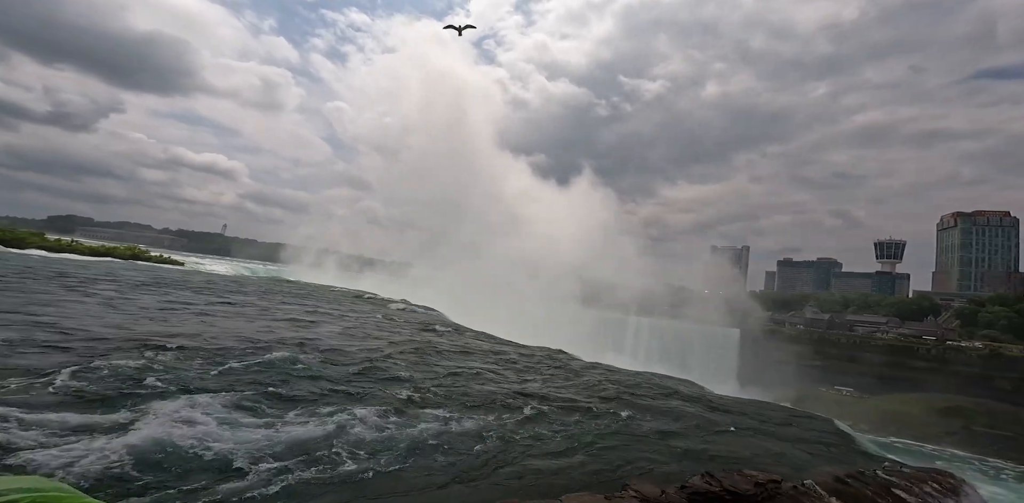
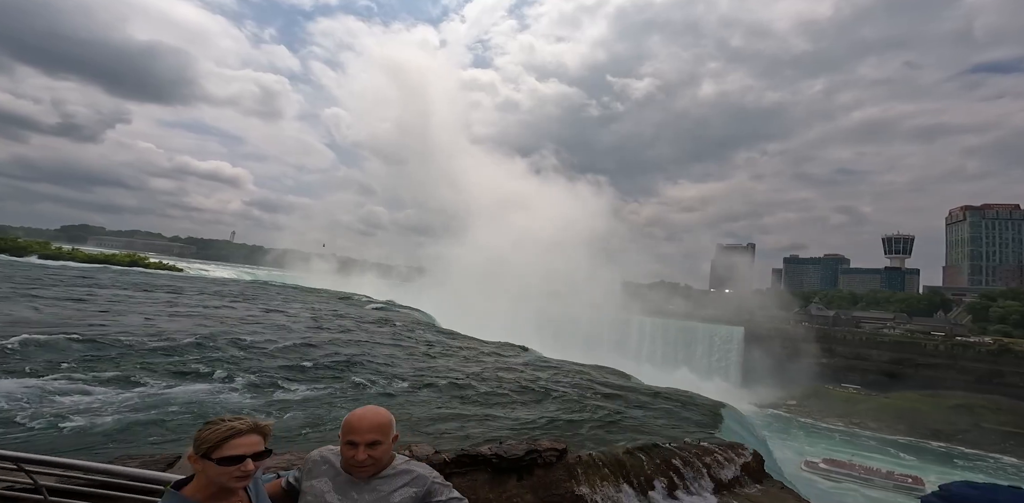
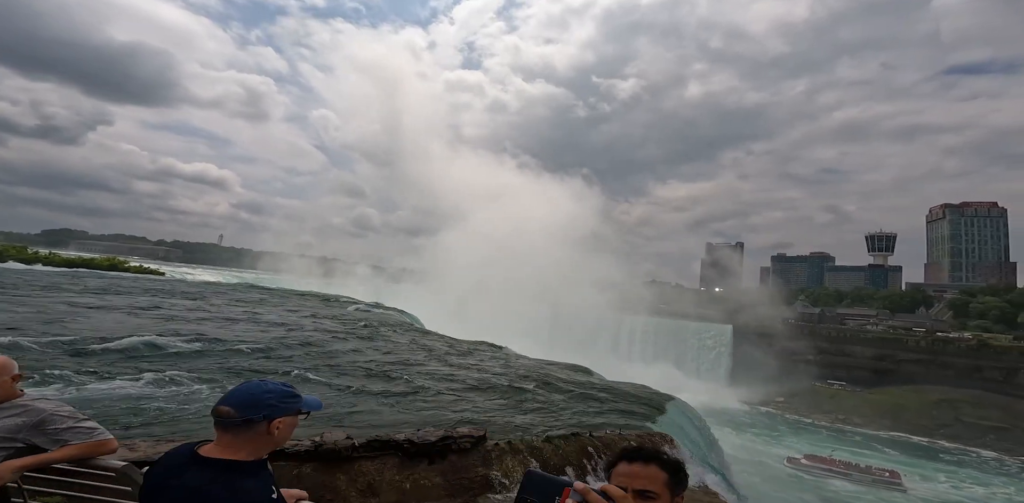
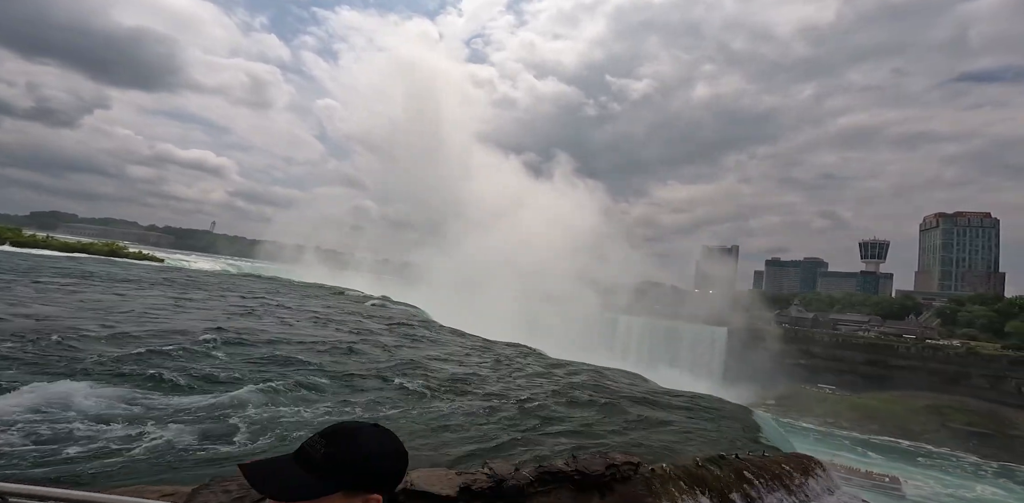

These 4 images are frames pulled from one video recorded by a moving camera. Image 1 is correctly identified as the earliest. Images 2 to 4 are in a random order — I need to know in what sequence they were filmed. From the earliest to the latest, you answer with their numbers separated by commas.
4, 2, 3
